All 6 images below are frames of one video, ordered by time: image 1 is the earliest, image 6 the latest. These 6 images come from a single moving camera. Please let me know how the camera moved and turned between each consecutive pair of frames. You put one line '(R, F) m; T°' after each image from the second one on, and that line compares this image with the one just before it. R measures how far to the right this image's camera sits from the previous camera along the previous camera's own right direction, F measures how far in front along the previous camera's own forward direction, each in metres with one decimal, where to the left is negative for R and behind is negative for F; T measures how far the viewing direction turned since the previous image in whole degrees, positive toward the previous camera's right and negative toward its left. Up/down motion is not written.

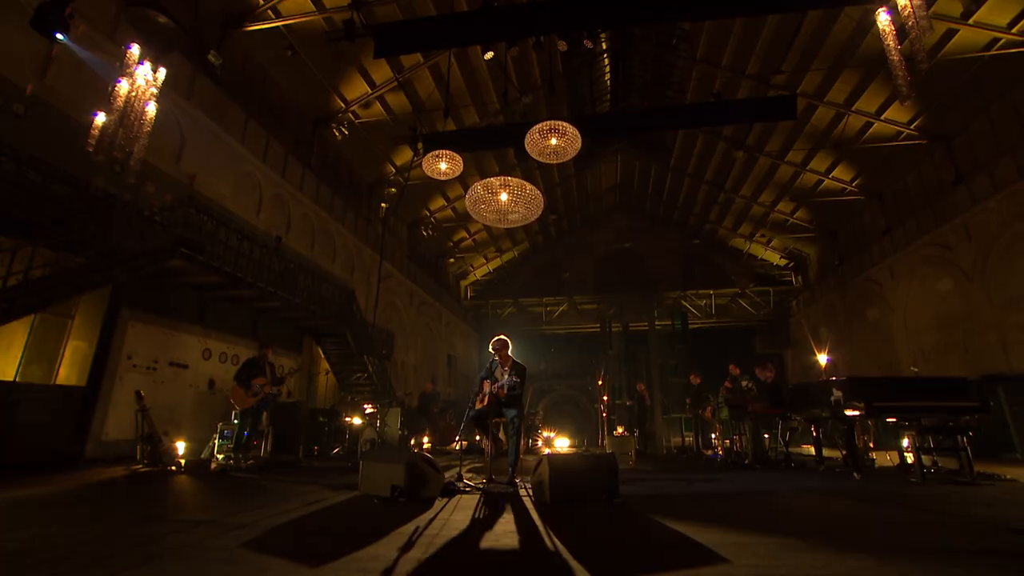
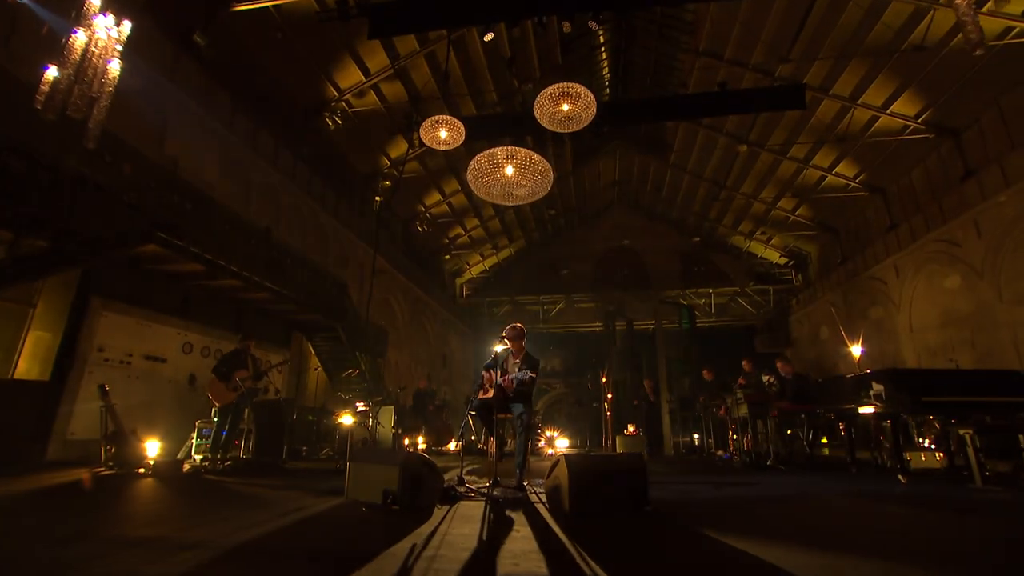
(-0.2, +0.5) m; +1°
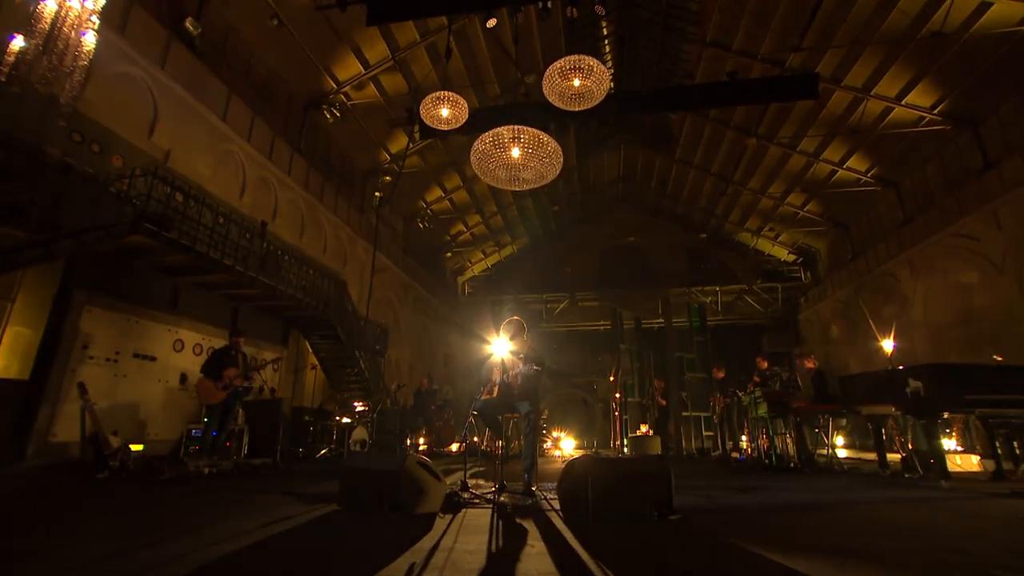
(-0.1, +0.3) m; 0°
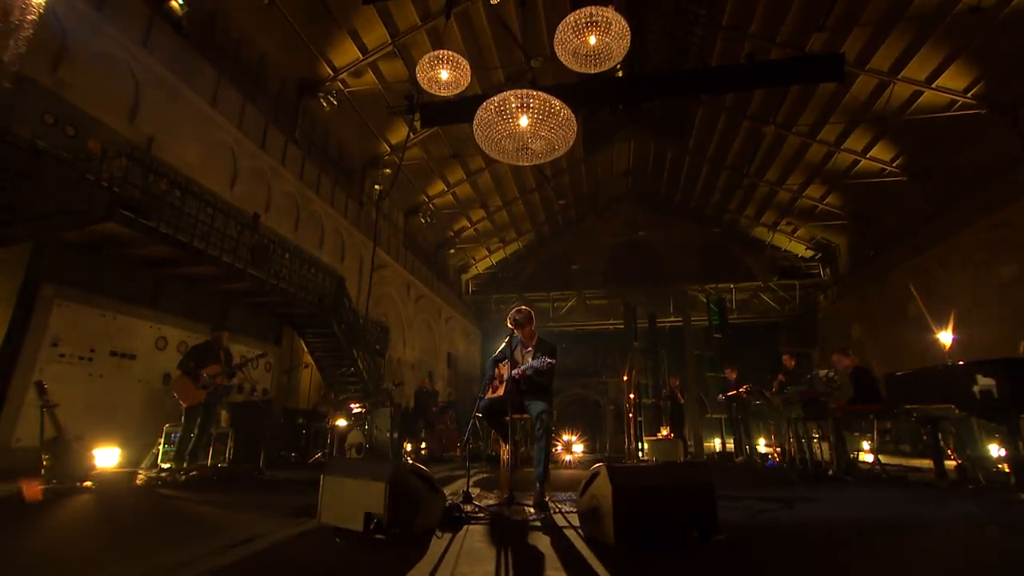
(0.0, +0.6) m; -1°
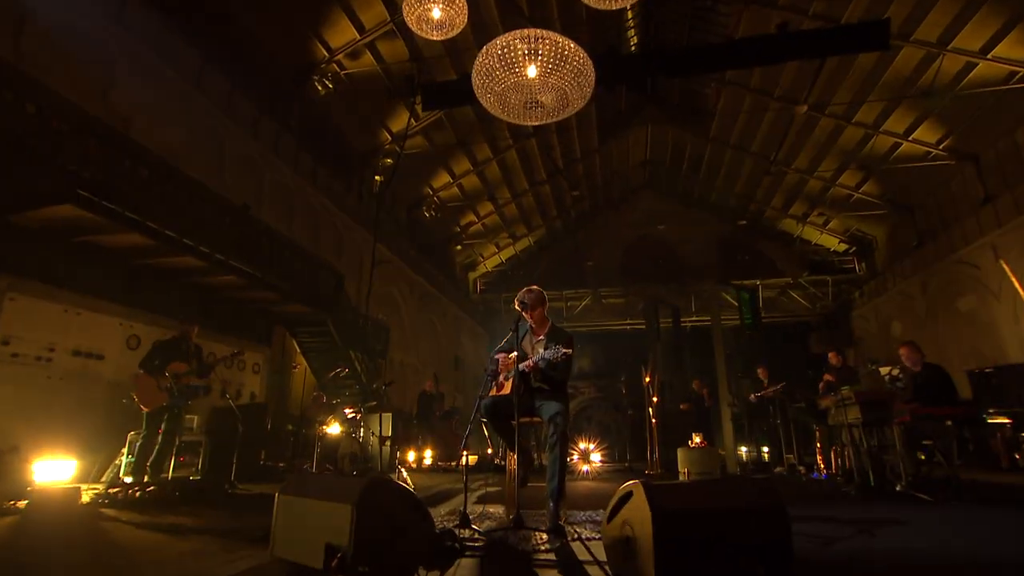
(+0.1, +0.8) m; -2°
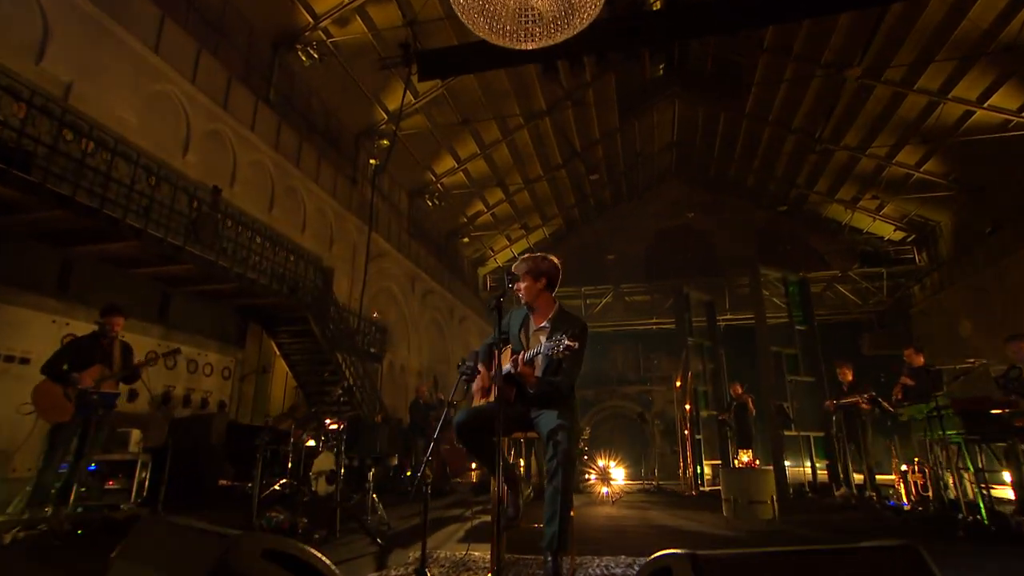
(+0.2, +1.2) m; -3°
